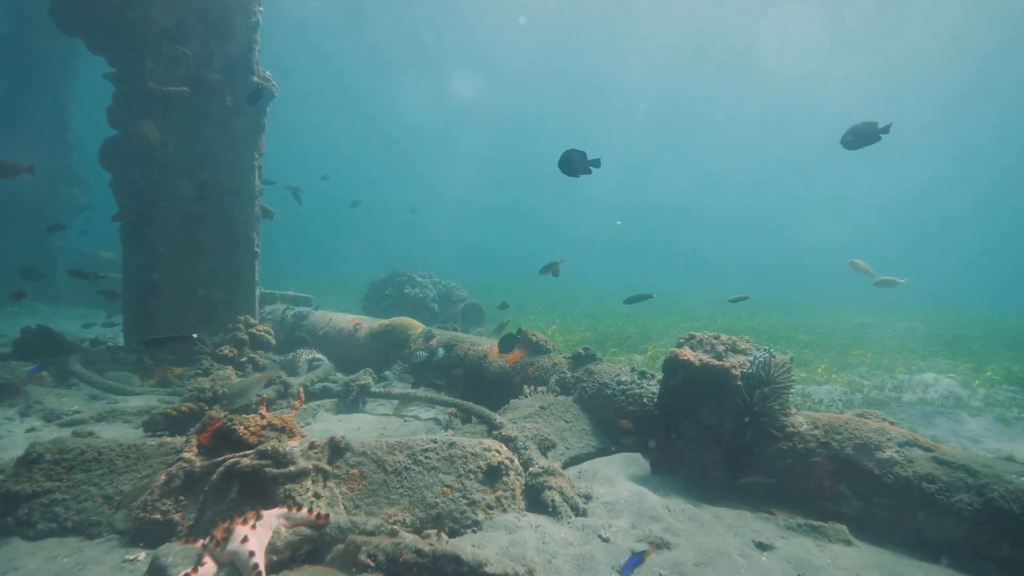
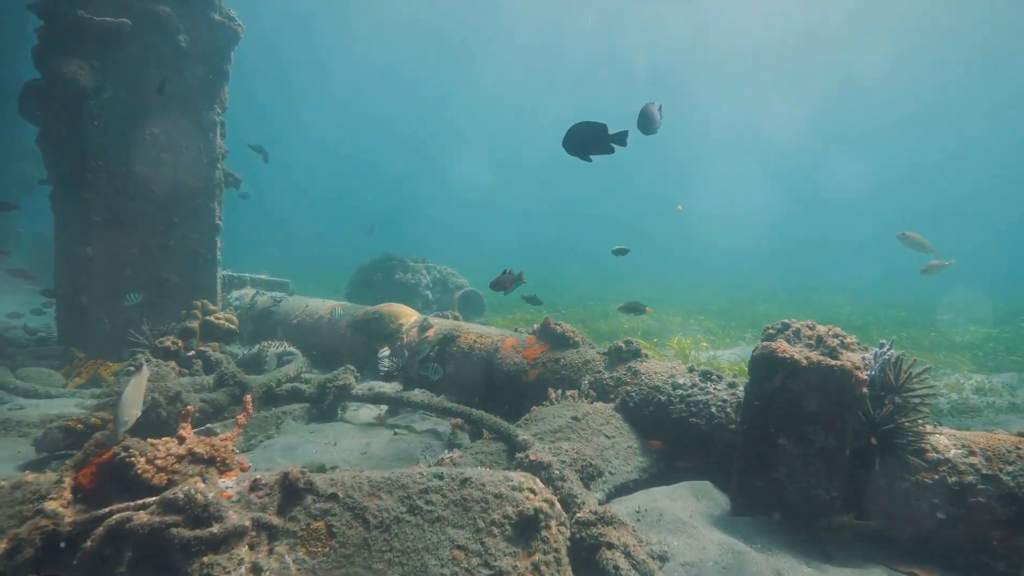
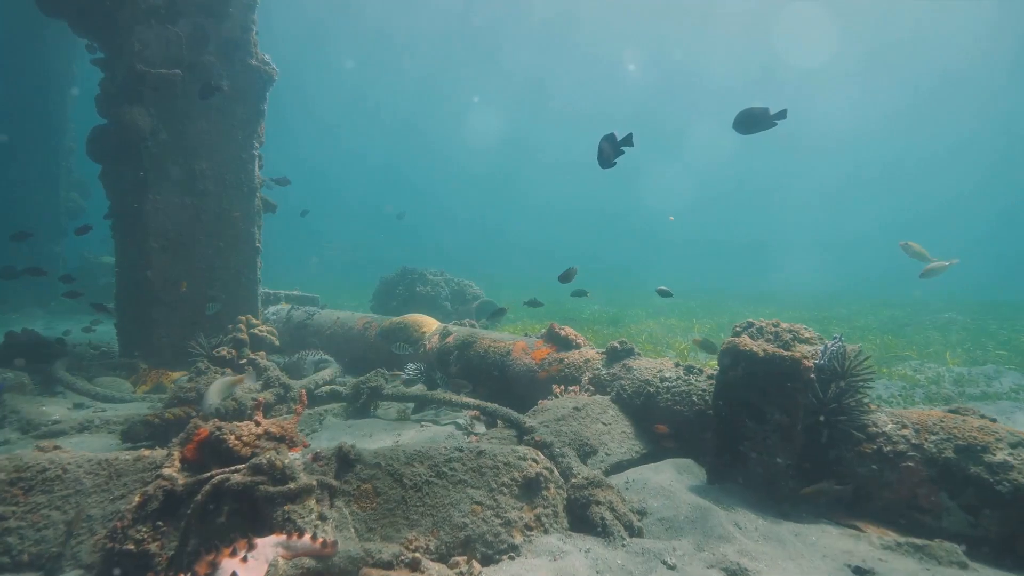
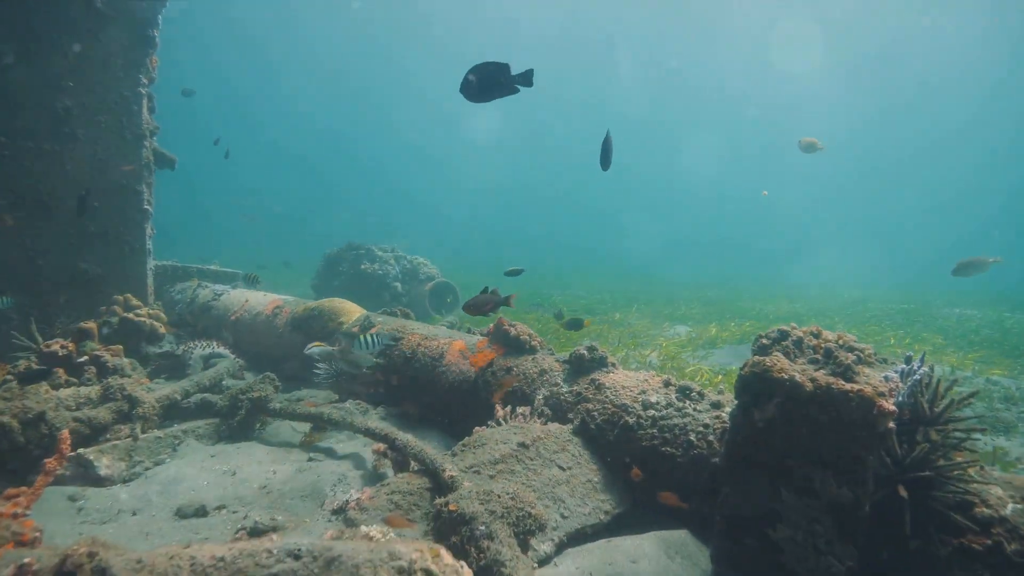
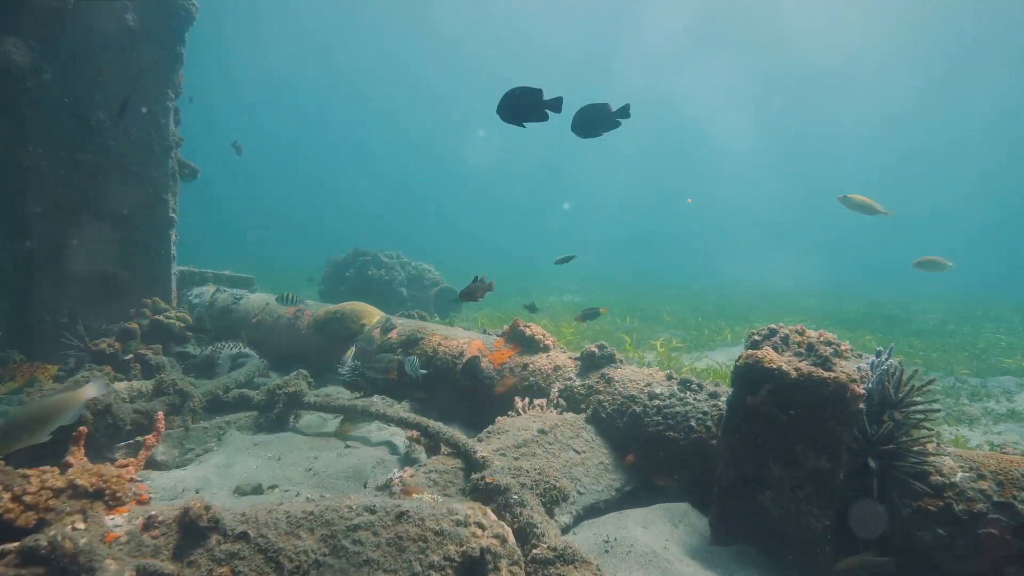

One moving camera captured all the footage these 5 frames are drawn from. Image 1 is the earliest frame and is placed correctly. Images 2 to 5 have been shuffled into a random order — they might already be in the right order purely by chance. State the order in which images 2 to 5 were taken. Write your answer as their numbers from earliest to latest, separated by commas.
3, 2, 5, 4
